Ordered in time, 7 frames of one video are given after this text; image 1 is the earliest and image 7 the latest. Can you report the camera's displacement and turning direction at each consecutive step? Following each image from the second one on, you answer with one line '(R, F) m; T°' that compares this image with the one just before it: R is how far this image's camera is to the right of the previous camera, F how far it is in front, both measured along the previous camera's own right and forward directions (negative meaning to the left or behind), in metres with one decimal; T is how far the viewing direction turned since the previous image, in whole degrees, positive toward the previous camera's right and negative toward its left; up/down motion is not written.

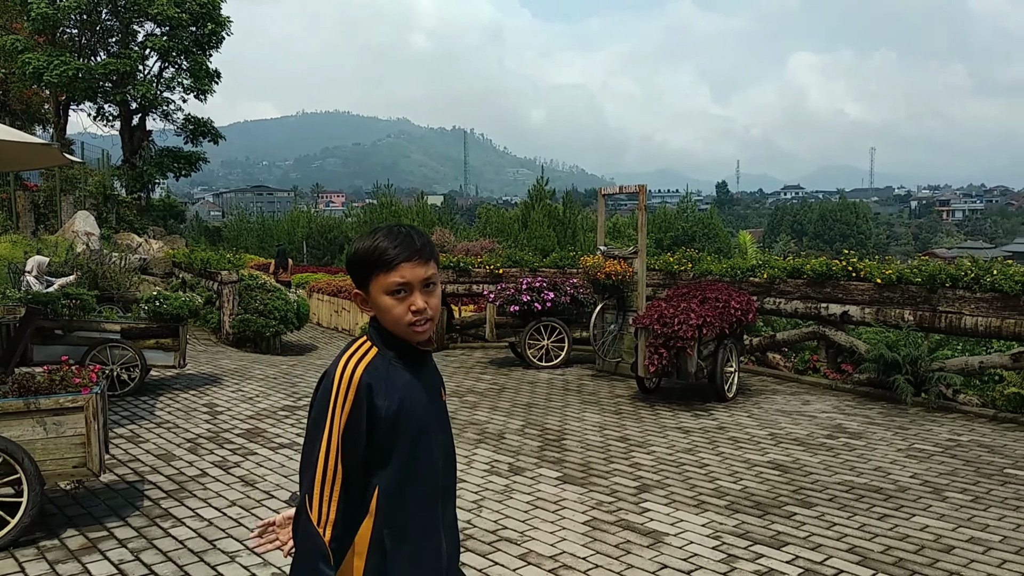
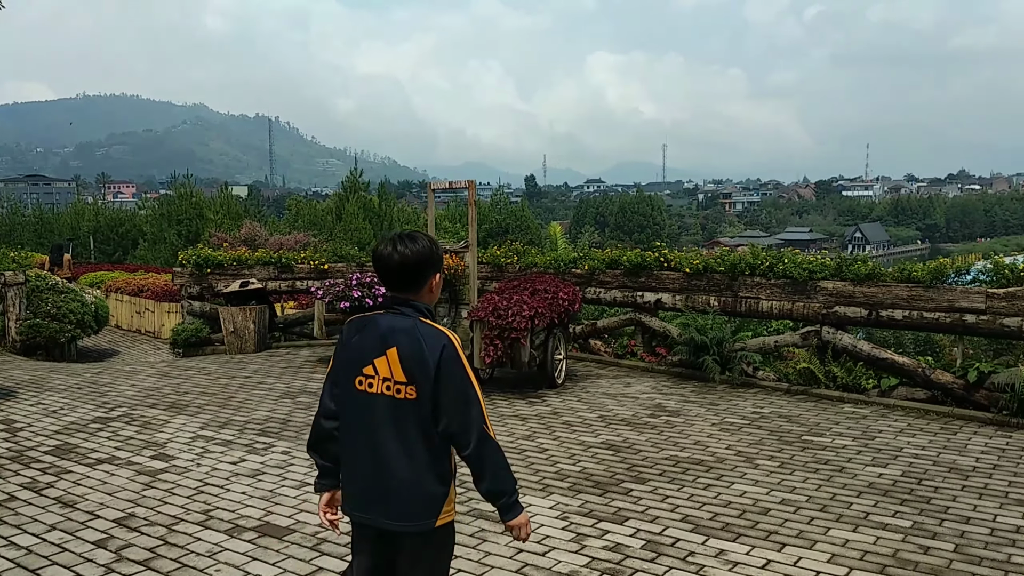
(-0.2, 0.0) m; +13°
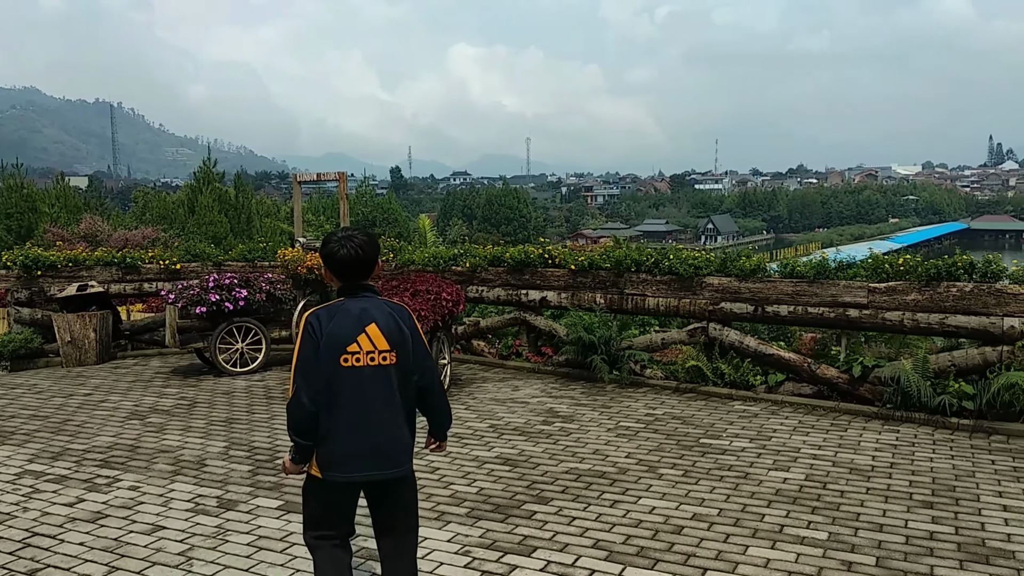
(-0.1, +0.5) m; +9°
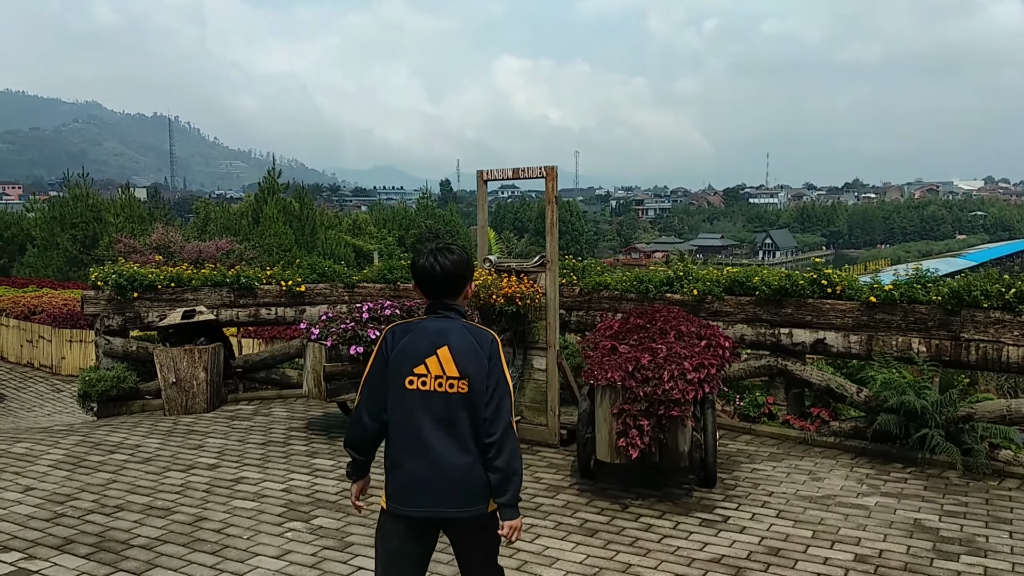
(-1.8, +2.3) m; -3°
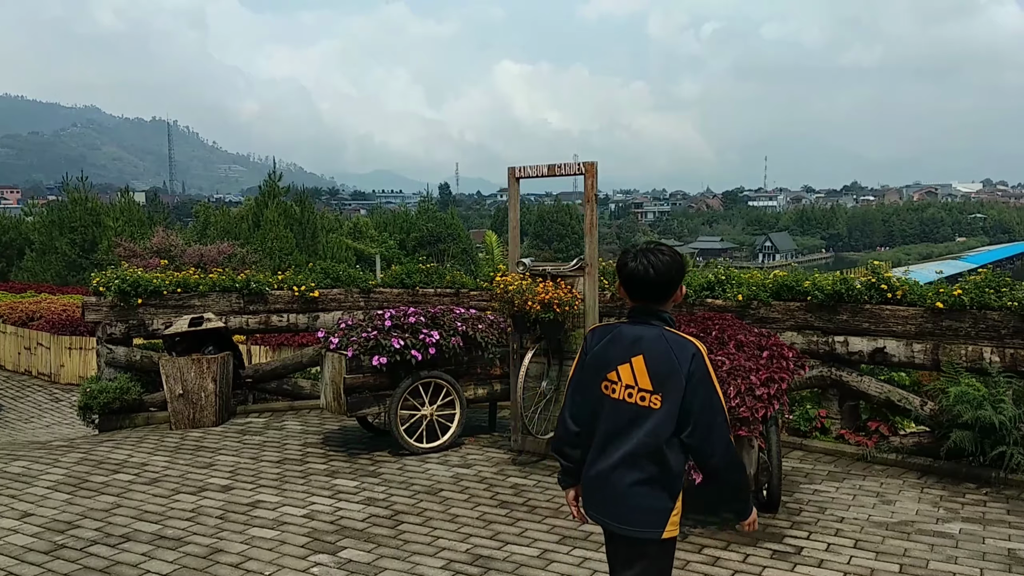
(-0.3, +0.5) m; 0°
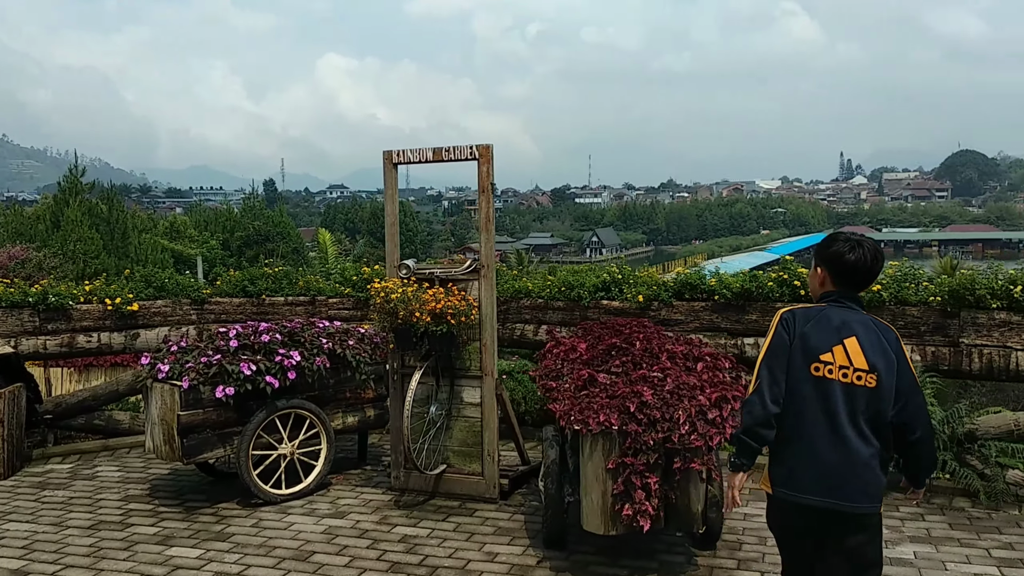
(-0.3, +1.0) m; +12°
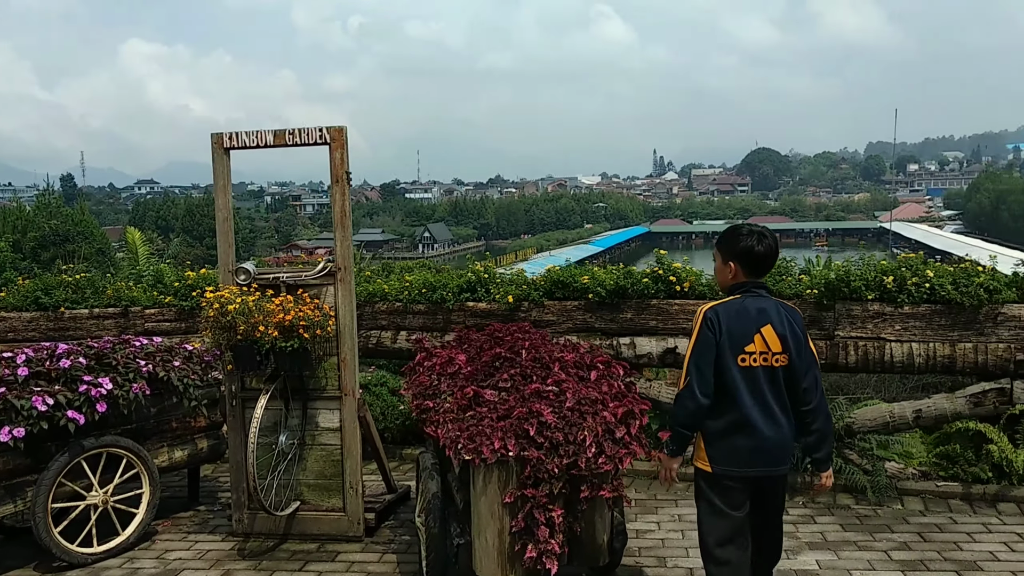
(-0.2, +0.6) m; +12°
